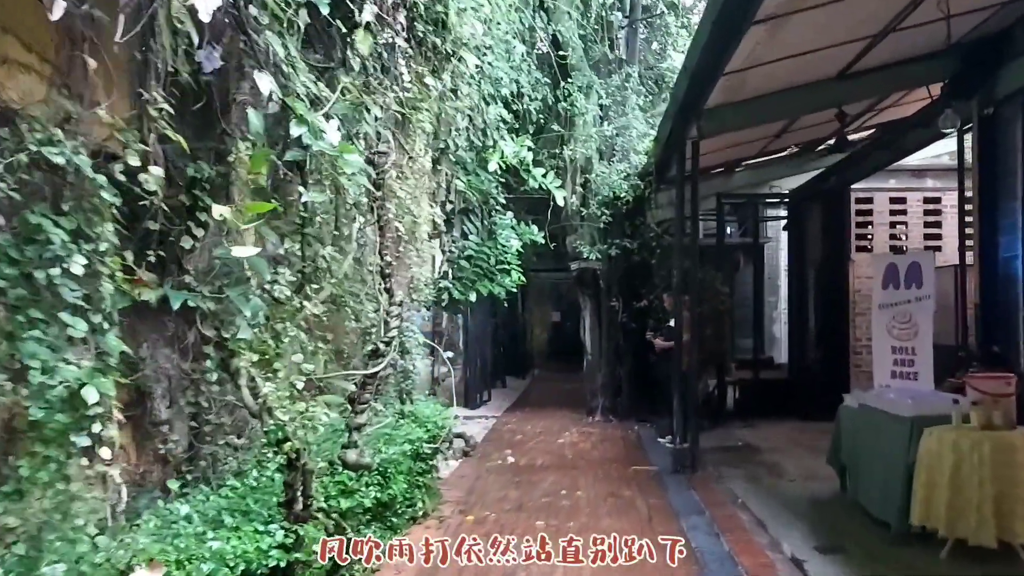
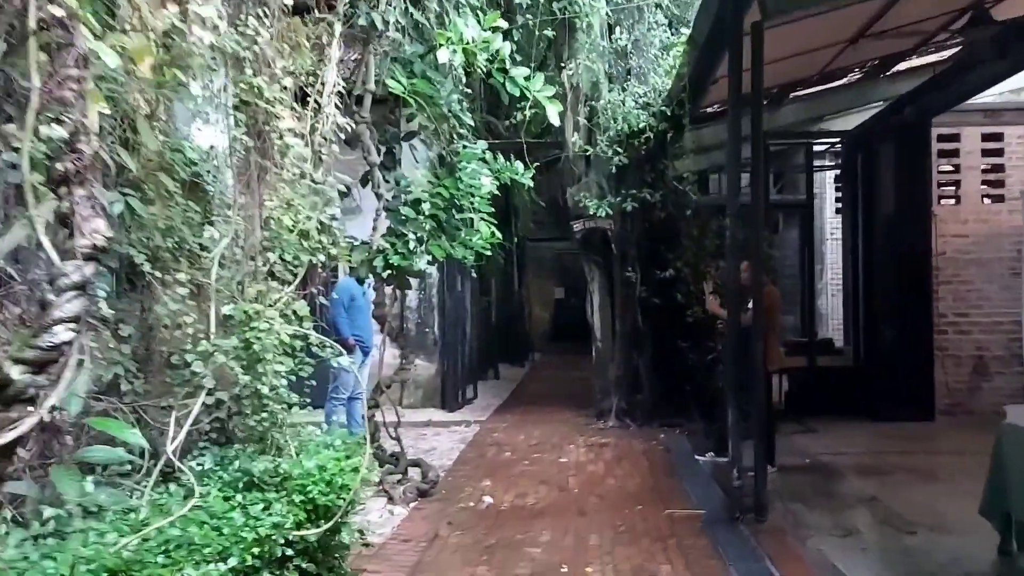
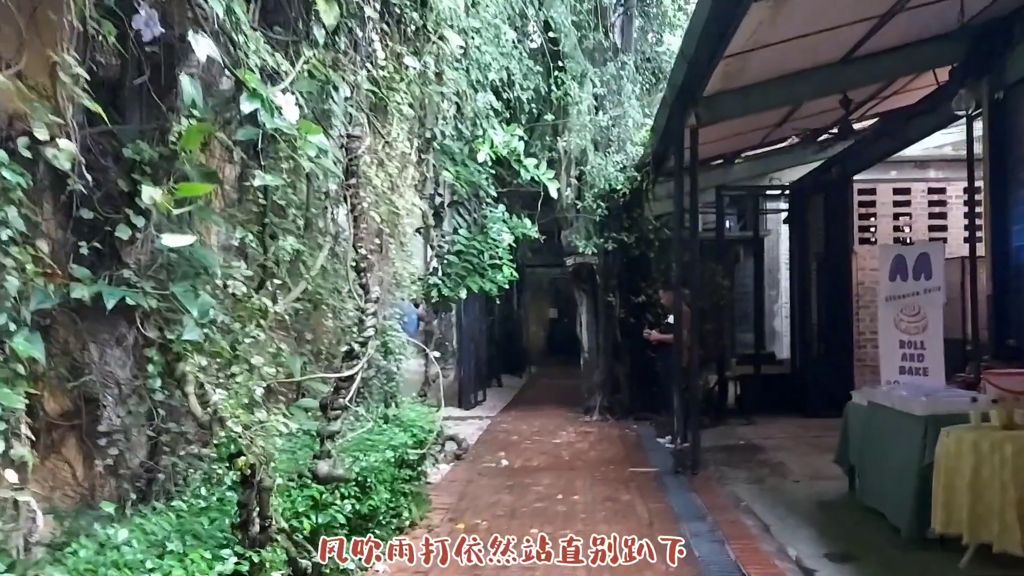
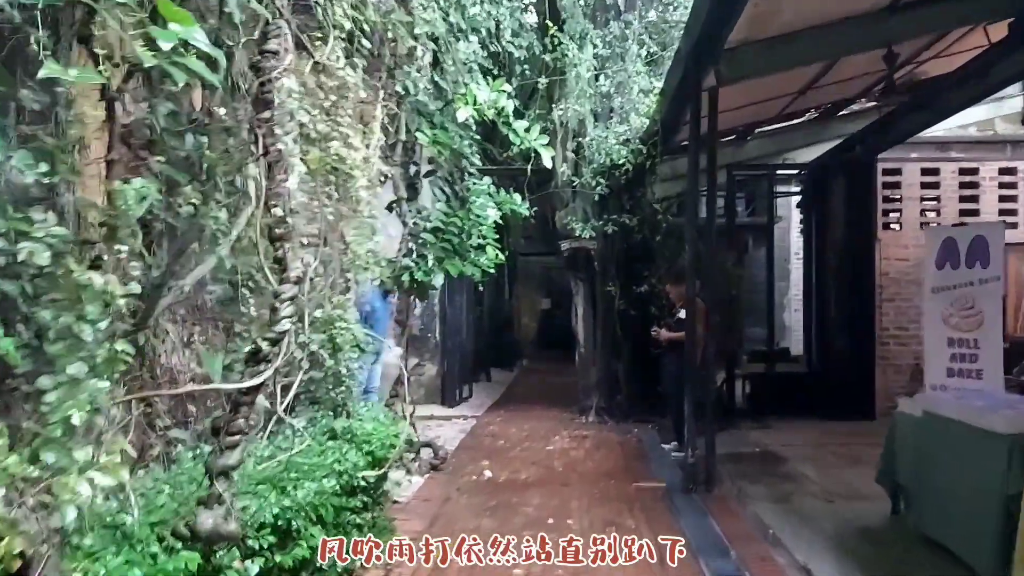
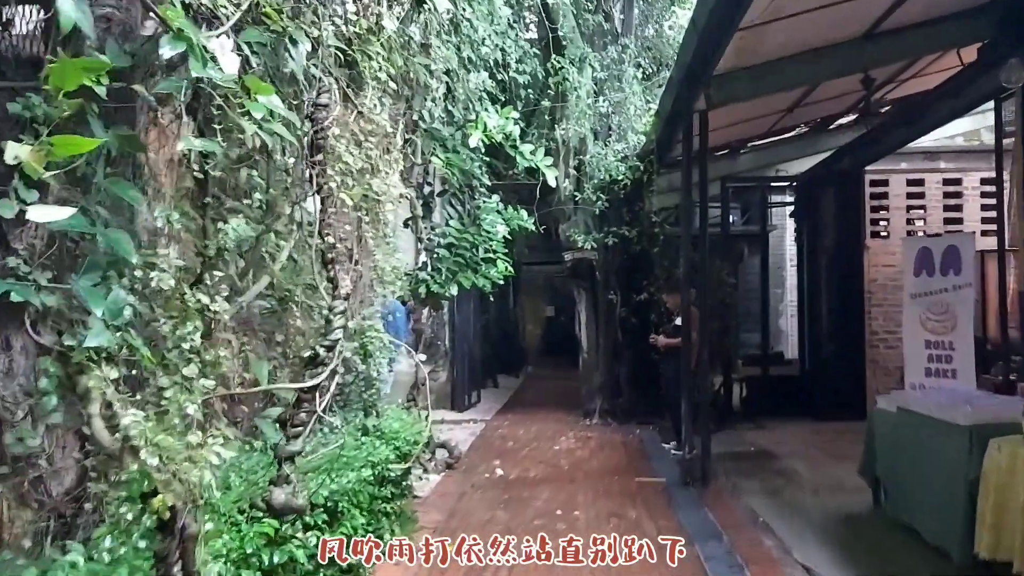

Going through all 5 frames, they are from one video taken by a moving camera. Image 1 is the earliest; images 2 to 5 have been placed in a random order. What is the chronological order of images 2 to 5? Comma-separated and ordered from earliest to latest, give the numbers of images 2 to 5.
3, 5, 4, 2
